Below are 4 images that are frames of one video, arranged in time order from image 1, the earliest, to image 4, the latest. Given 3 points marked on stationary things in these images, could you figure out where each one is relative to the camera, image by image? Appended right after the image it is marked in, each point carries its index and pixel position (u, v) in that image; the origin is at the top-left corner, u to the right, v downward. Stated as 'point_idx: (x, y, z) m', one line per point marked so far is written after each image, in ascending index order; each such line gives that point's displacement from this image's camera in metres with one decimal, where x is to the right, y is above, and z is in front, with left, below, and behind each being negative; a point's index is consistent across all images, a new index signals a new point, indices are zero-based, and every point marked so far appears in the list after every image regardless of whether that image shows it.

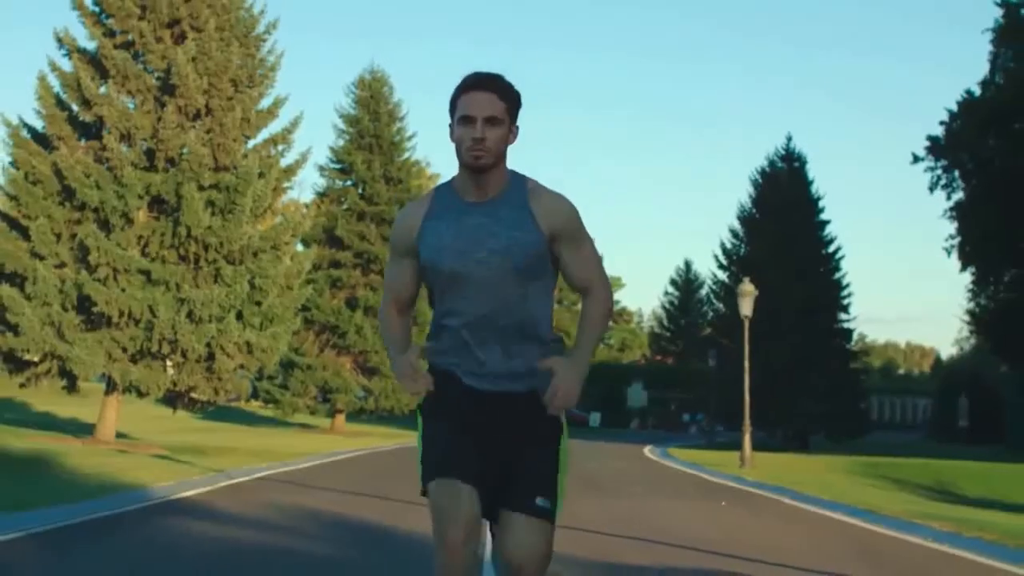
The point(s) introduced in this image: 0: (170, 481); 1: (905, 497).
0: (-3.8, -2.2, +15.8) m
1: (+5.6, -2.9, +19.7) m
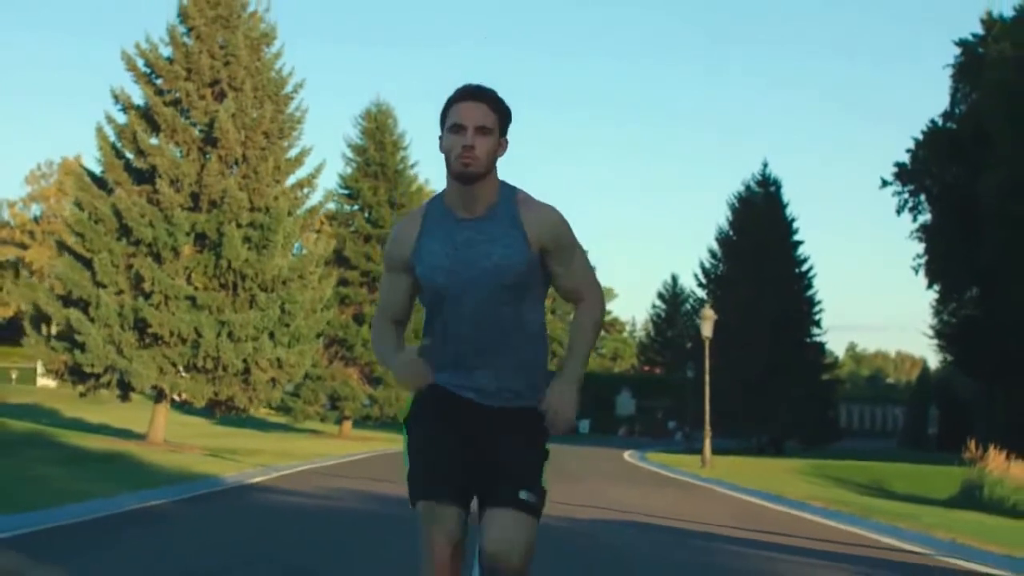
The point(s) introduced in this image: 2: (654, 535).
0: (-3.9, -2.6, +19.7) m
1: (+5.4, -3.4, +23.6) m
2: (+1.4, -2.3, +13.4) m
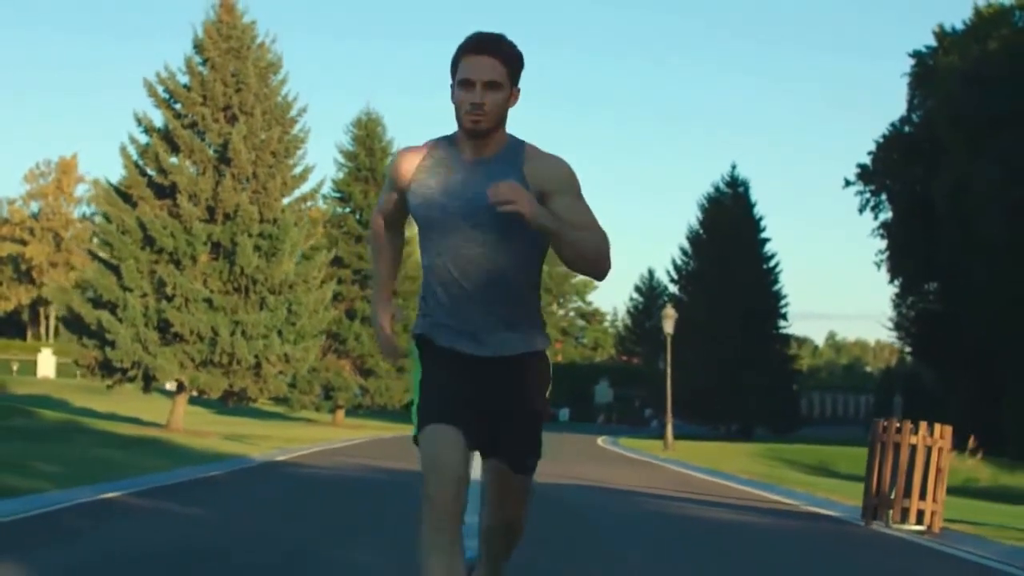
0: (-4.2, -2.7, +23.0) m
1: (+5.1, -3.5, +27.1) m
2: (+1.1, -2.5, +16.8) m
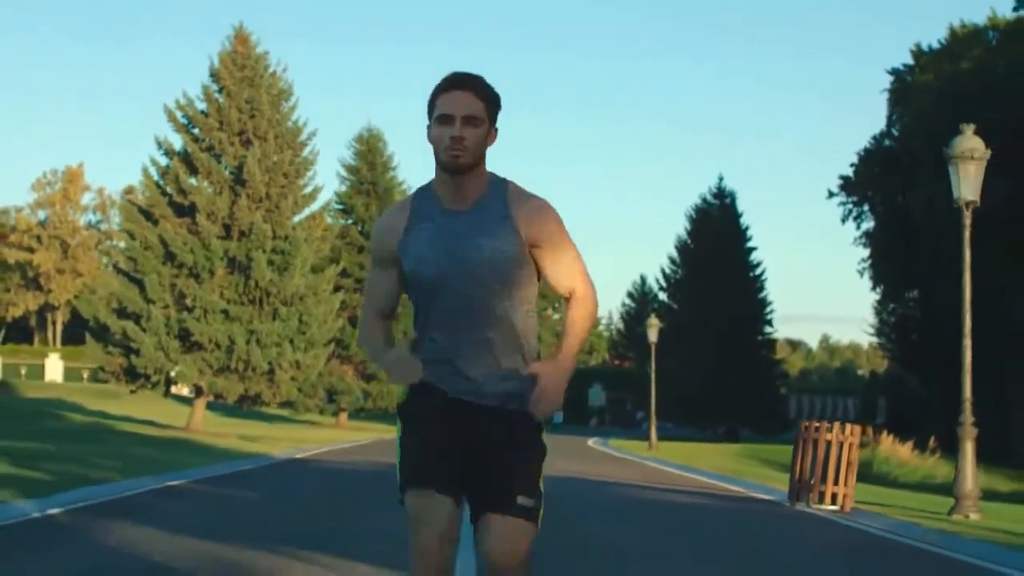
0: (-4.3, -3.0, +25.4) m
1: (+5.0, -3.8, +29.5) m
2: (+1.0, -2.7, +19.2) m
